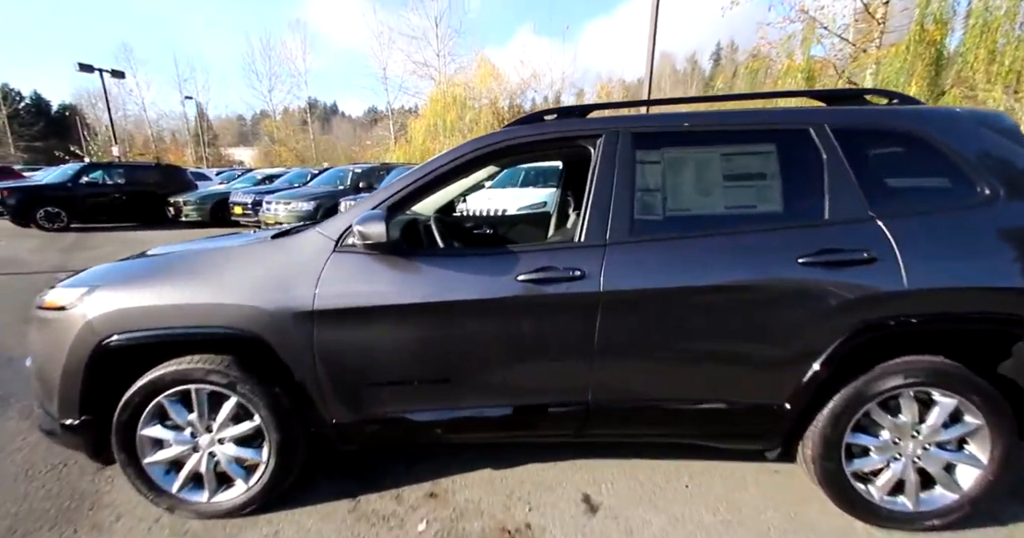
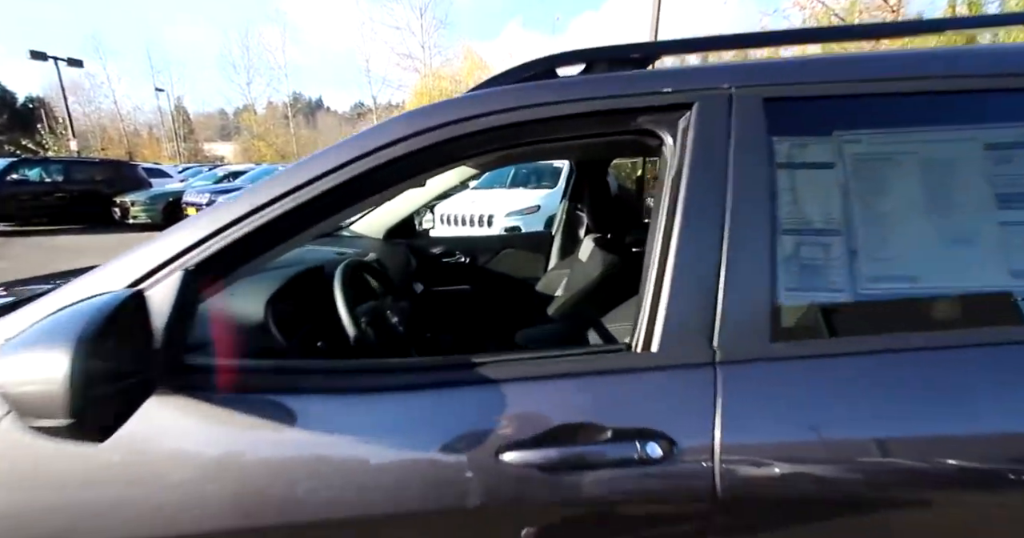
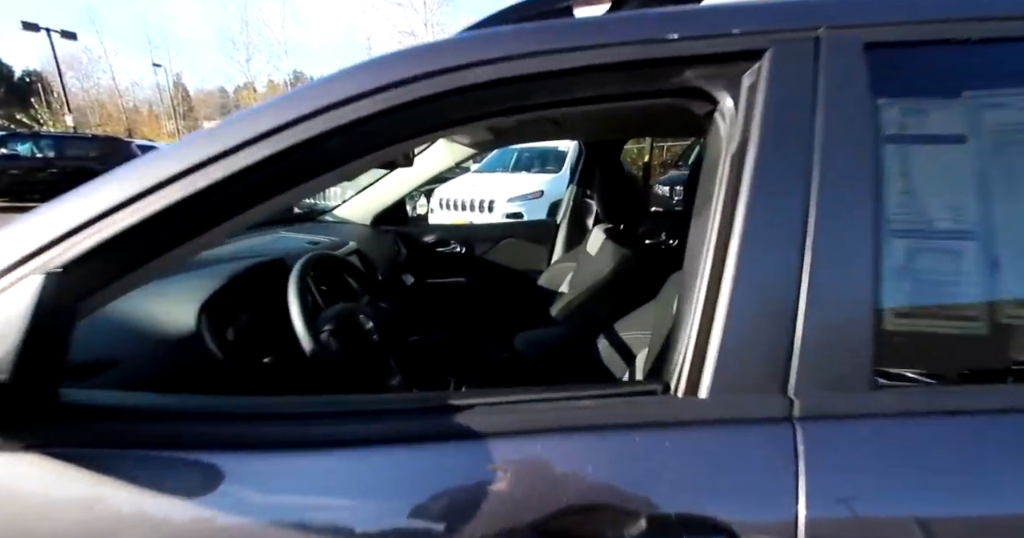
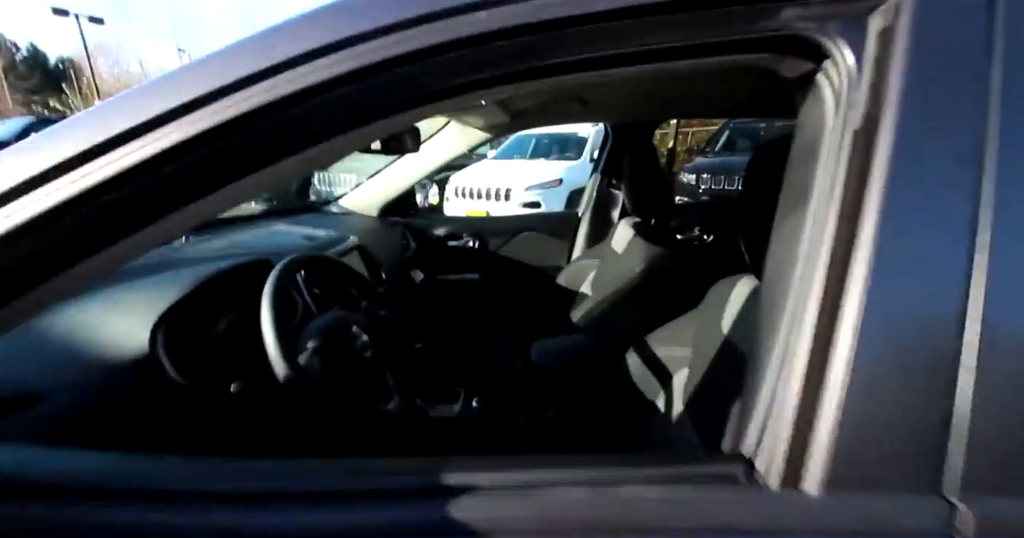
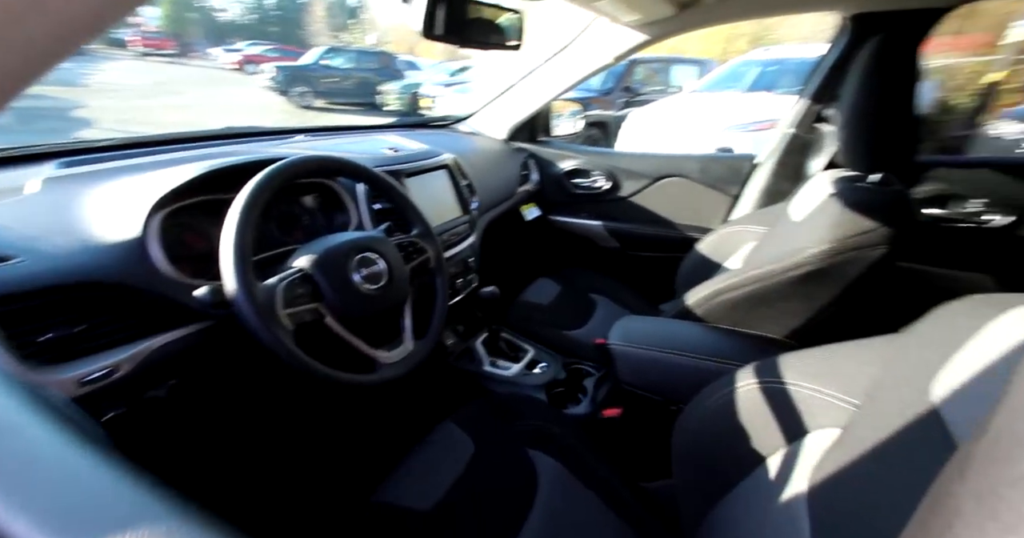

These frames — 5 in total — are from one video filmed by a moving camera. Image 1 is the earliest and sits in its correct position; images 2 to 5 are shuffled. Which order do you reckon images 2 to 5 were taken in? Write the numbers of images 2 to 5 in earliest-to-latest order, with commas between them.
2, 3, 4, 5
